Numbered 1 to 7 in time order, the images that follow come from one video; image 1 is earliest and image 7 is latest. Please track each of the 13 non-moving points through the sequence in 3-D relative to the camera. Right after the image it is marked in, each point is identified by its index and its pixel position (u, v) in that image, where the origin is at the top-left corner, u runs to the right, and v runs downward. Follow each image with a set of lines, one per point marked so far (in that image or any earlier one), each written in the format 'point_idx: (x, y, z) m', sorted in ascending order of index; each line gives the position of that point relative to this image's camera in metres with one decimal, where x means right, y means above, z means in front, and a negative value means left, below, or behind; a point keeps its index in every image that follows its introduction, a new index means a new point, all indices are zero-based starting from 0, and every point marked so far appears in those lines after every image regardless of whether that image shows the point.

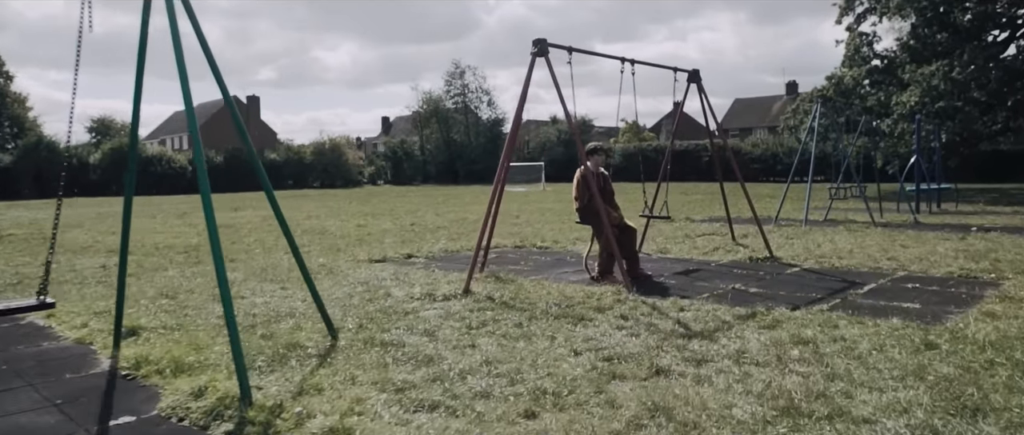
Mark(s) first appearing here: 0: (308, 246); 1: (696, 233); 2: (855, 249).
0: (-3.2, -0.5, +12.6) m
1: (+2.7, -0.2, +11.7) m
2: (+3.9, -0.4, +8.8) m
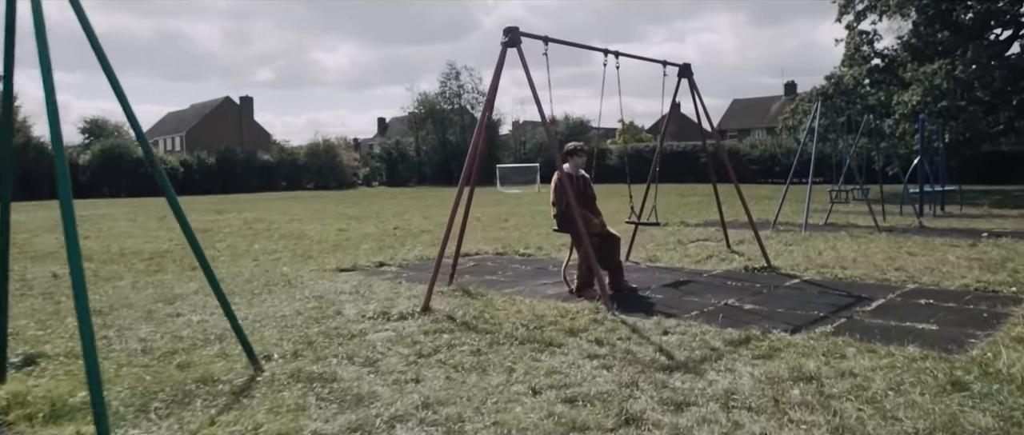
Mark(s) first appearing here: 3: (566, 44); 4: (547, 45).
0: (-3.5, -0.5, +11.9) m
1: (+2.5, -0.3, +11.0) m
2: (+3.7, -0.4, +8.2) m
3: (+0.5, +1.5, +6.8) m
4: (+0.3, +1.4, +6.5) m
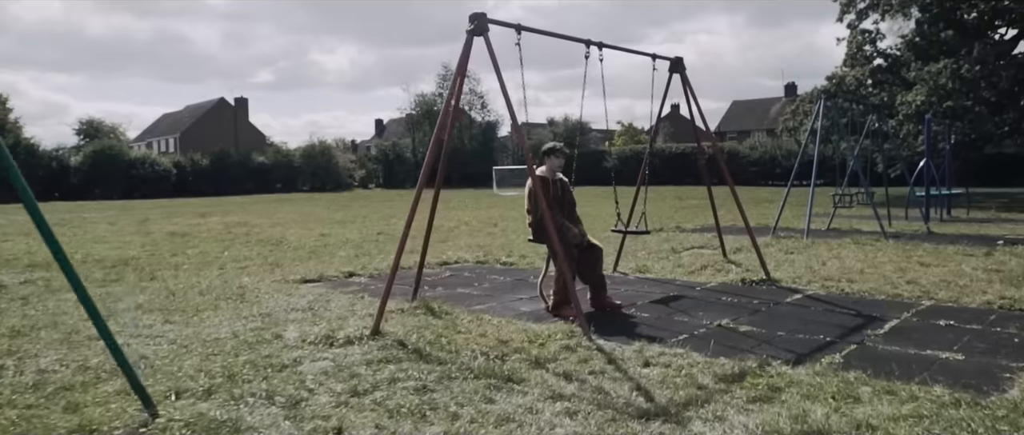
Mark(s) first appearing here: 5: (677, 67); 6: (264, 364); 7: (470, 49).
0: (-3.7, -0.6, +11.2) m
1: (+2.3, -0.4, +10.3) m
2: (+3.4, -0.5, +7.5) m
3: (+0.2, +1.5, +6.2) m
4: (+0.1, +1.4, +5.8) m
5: (+1.6, +1.5, +7.6) m
6: (-1.4, -0.8, +4.3) m
7: (-0.3, +1.2, +5.5) m
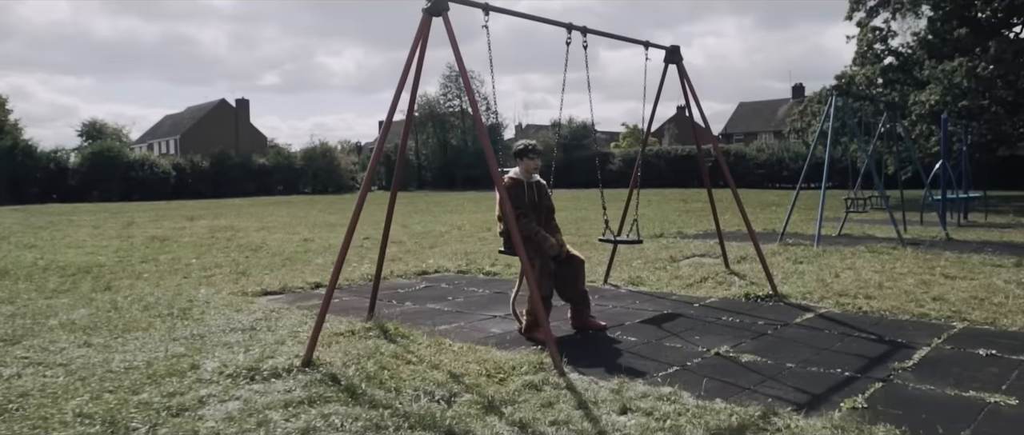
0: (-3.9, -0.7, +10.5) m
1: (+2.1, -0.5, +9.5) m
2: (+3.2, -0.6, +6.7) m
3: (0.0, +1.4, +5.4) m
4: (-0.1, +1.3, +5.0) m
5: (+1.4, +1.4, +6.8) m
6: (-1.6, -0.8, +3.5) m
7: (-0.5, +1.1, +4.7) m
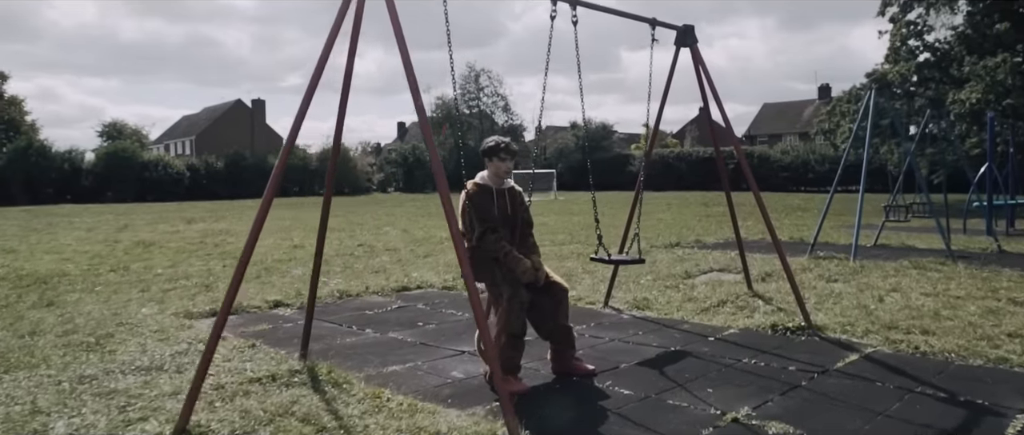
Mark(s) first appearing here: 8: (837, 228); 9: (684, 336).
0: (-3.9, -0.8, +9.5) m
1: (+2.0, -0.6, +8.4) m
2: (+3.1, -0.7, +5.5) m
3: (-0.1, +1.3, +4.3) m
4: (-0.3, +1.2, +4.0) m
5: (+1.3, +1.3, +5.7) m
6: (-1.8, -0.9, +2.5) m
7: (-0.7, +1.1, +3.7) m
8: (+6.0, -0.2, +14.3) m
9: (+1.1, -0.8, +5.1) m
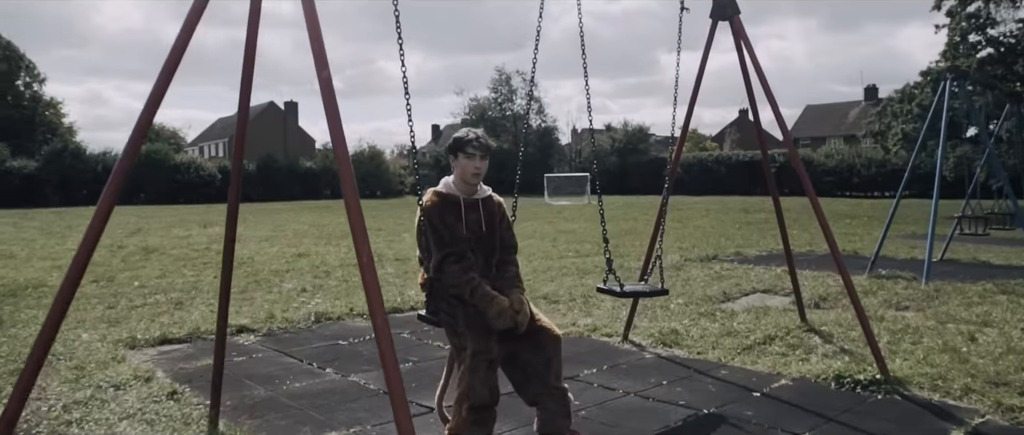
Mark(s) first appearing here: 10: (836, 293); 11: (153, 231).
0: (-3.8, -0.8, +8.6) m
1: (+2.1, -0.7, +7.2) m
2: (+3.0, -0.8, +4.3) m
3: (-0.2, +1.2, +3.2) m
4: (-0.4, +1.2, +2.9) m
5: (+1.3, +1.2, +4.6) m
6: (-2.0, -1.0, +1.5) m
7: (-0.8, +1.0, +2.6) m
8: (+6.3, -0.4, +12.9) m
9: (+1.1, -0.9, +4.0) m
10: (+2.8, -0.6, +6.6) m
11: (-9.0, -0.3, +19.5) m
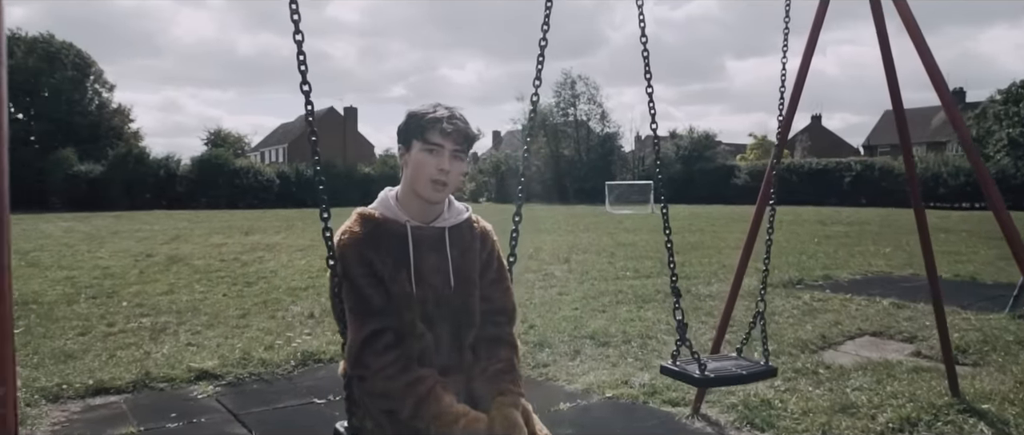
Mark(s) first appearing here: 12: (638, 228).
0: (-3.3, -0.9, +7.5) m
1: (+2.4, -0.8, +5.6) m
2: (+3.1, -0.9, +2.6) m
3: (-0.2, +1.1, +1.9) m
4: (-0.5, +1.1, +1.5) m
5: (+1.4, +1.1, +3.1) m
6: (-2.2, -1.0, +0.2) m
7: (-0.9, +0.9, +1.3) m
8: (+7.0, -0.6, +11.0) m
9: (+1.1, -1.0, +2.5) m
10: (+3.0, -0.8, +5.0) m
11: (-7.7, -0.5, +18.7) m
12: (+3.2, -0.3, +20.2) m
